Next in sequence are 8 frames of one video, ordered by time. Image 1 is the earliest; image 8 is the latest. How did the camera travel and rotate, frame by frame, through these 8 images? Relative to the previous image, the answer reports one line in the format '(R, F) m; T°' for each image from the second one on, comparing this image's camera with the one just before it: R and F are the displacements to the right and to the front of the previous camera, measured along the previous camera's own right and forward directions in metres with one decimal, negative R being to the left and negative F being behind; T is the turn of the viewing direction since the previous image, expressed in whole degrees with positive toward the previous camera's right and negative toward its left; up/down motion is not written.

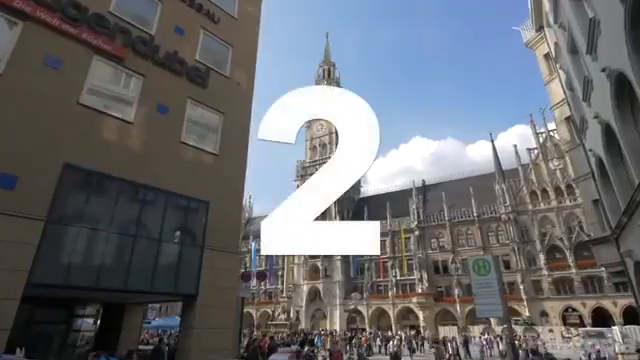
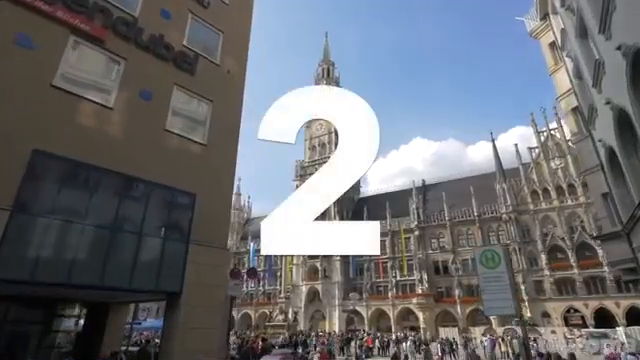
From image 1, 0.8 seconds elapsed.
(+0.2, +0.7) m; 0°
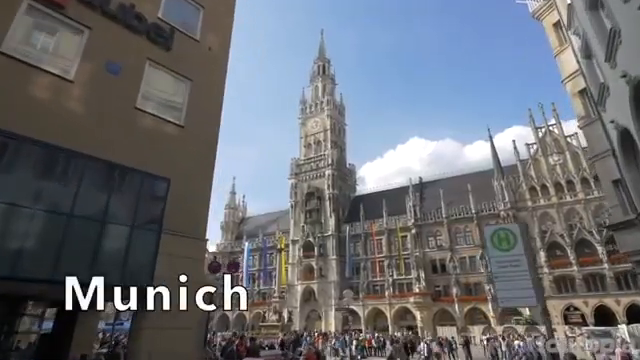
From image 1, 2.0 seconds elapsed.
(+0.3, +1.0) m; +1°
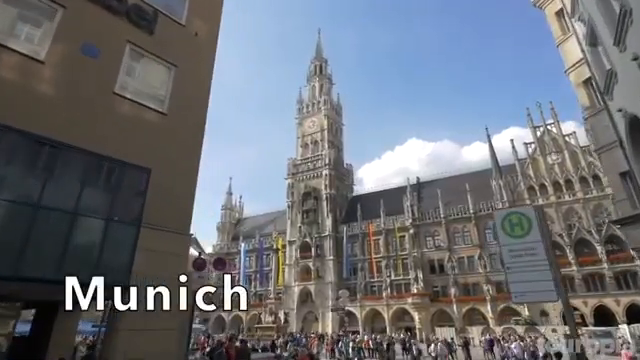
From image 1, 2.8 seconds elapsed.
(+0.1, +0.6) m; 0°
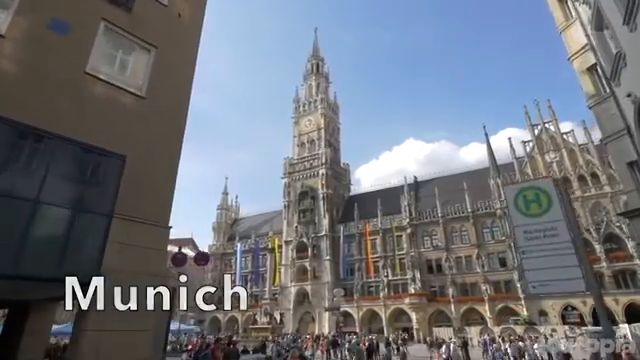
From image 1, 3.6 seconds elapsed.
(+0.2, +0.7) m; 0°
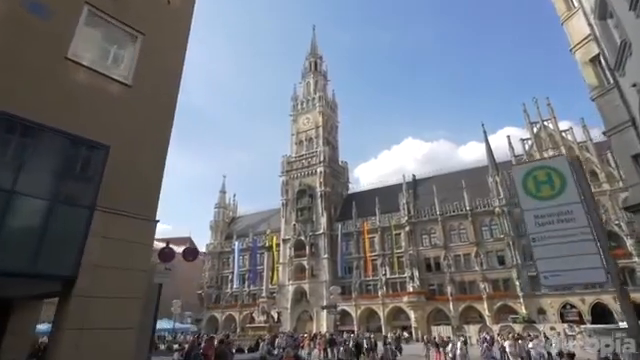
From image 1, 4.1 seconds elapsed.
(+0.1, +0.4) m; 0°
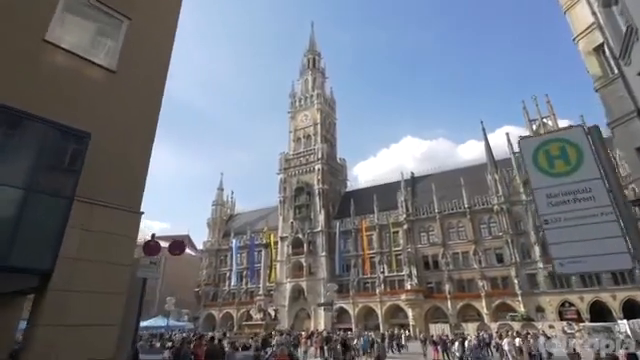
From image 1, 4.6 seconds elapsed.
(+0.1, +0.4) m; 0°
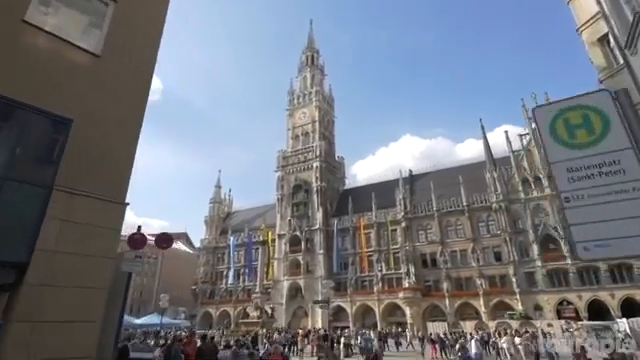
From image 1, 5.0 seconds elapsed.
(+0.1, +0.4) m; 0°
